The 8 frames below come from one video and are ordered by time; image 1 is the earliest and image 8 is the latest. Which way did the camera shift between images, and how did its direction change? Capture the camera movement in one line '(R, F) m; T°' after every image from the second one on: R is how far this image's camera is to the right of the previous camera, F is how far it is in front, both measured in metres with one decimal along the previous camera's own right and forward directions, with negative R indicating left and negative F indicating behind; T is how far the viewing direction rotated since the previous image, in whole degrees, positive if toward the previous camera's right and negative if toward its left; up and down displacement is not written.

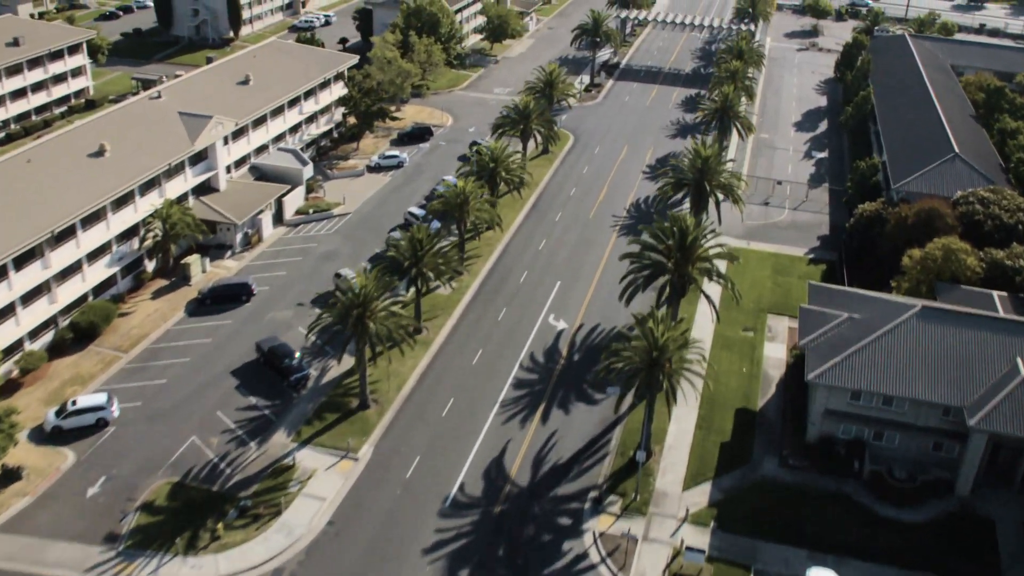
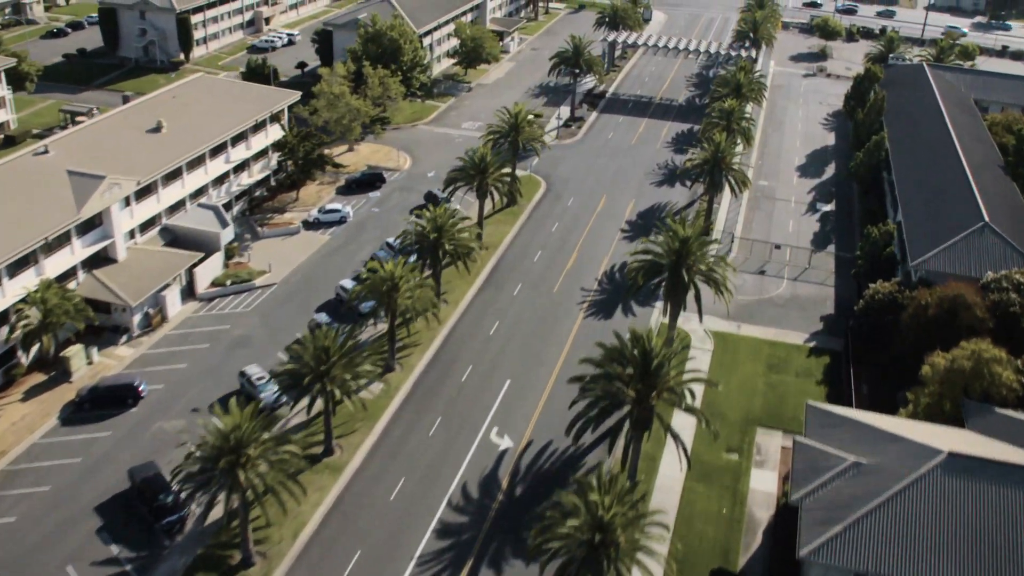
(+3.9, +11.2) m; -1°
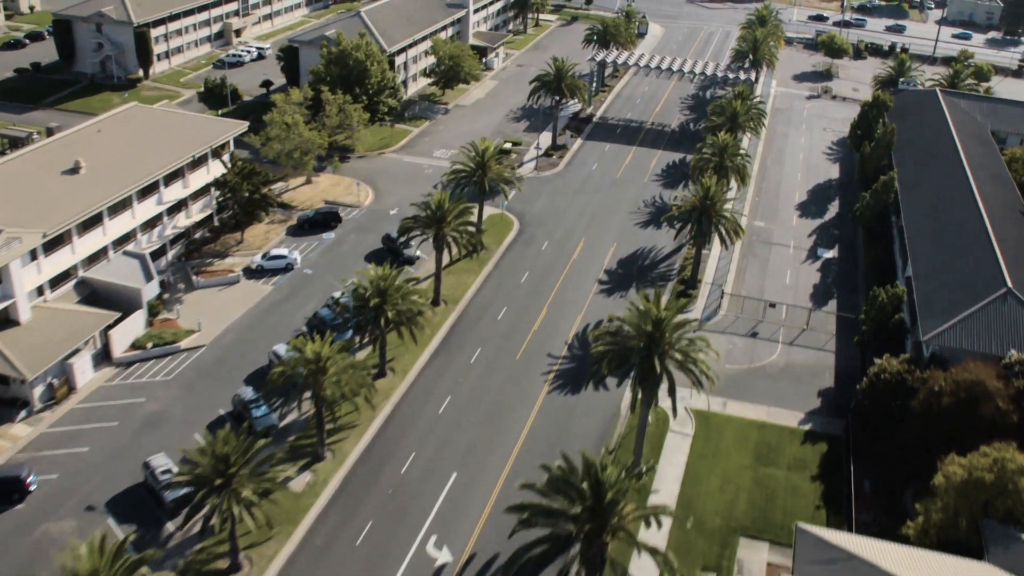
(+2.8, +7.7) m; 0°
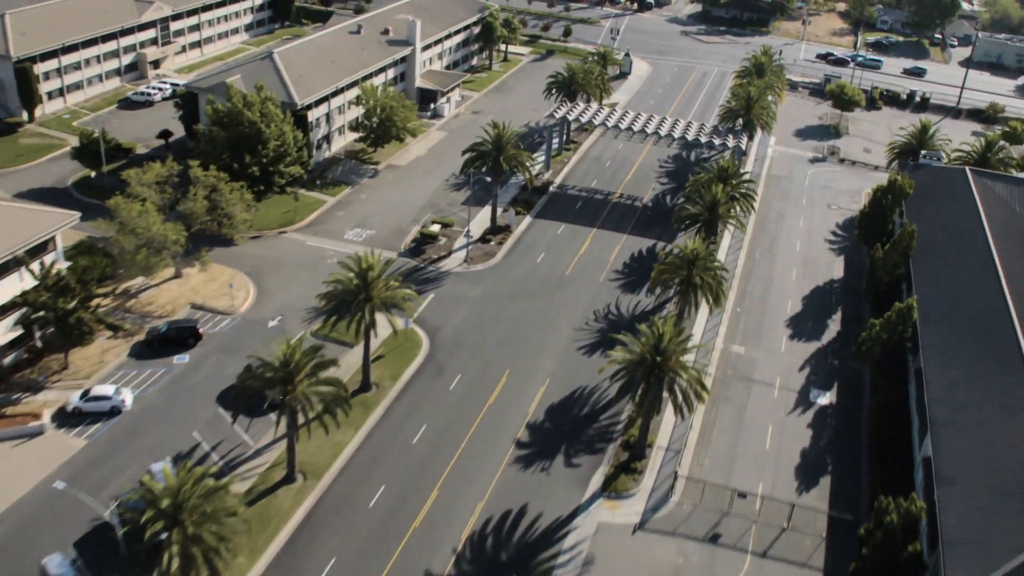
(+5.8, +16.5) m; -1°
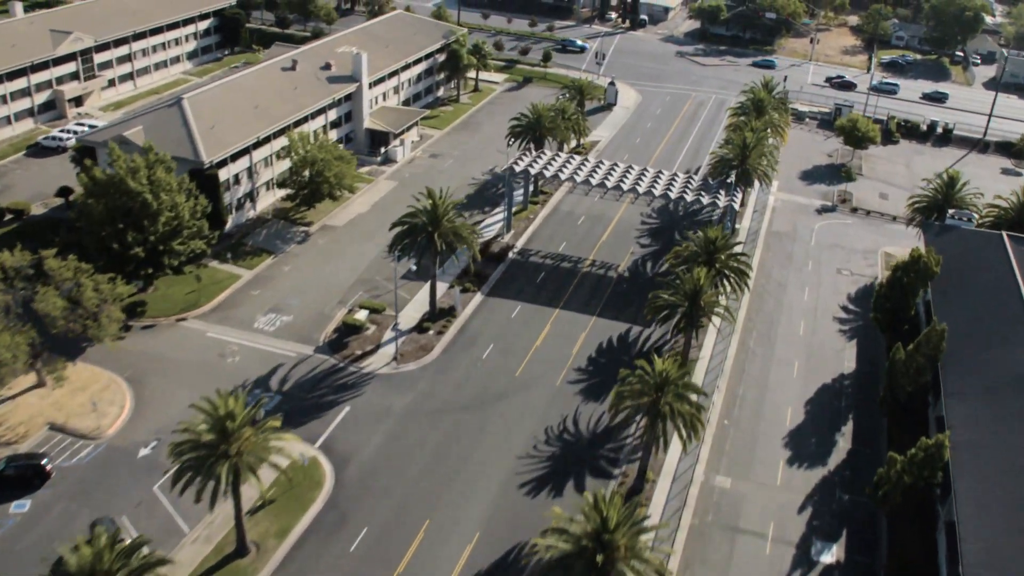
(+4.1, +12.2) m; -1°
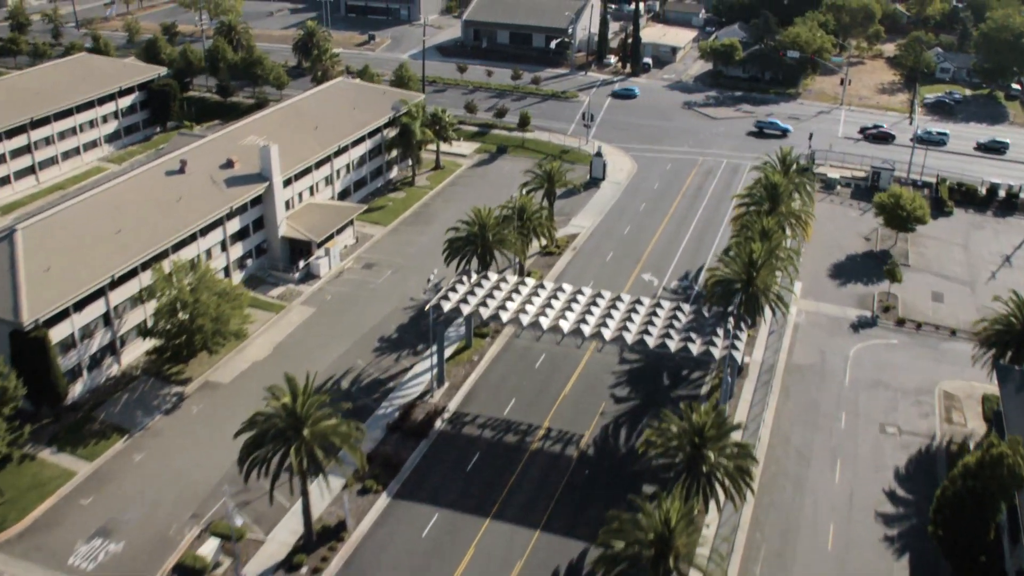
(+6.0, +17.1) m; -3°
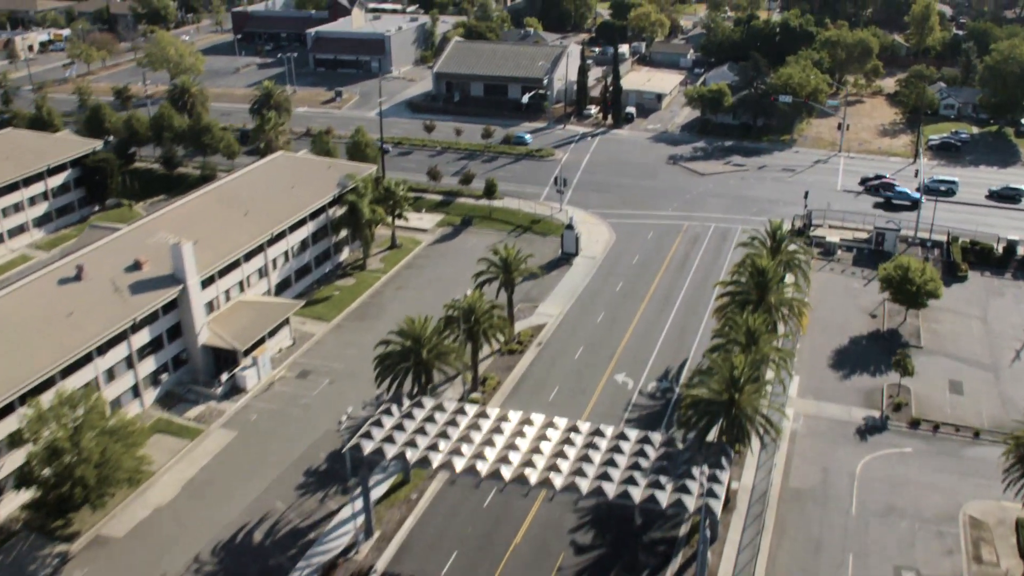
(+3.4, +8.5) m; -1°
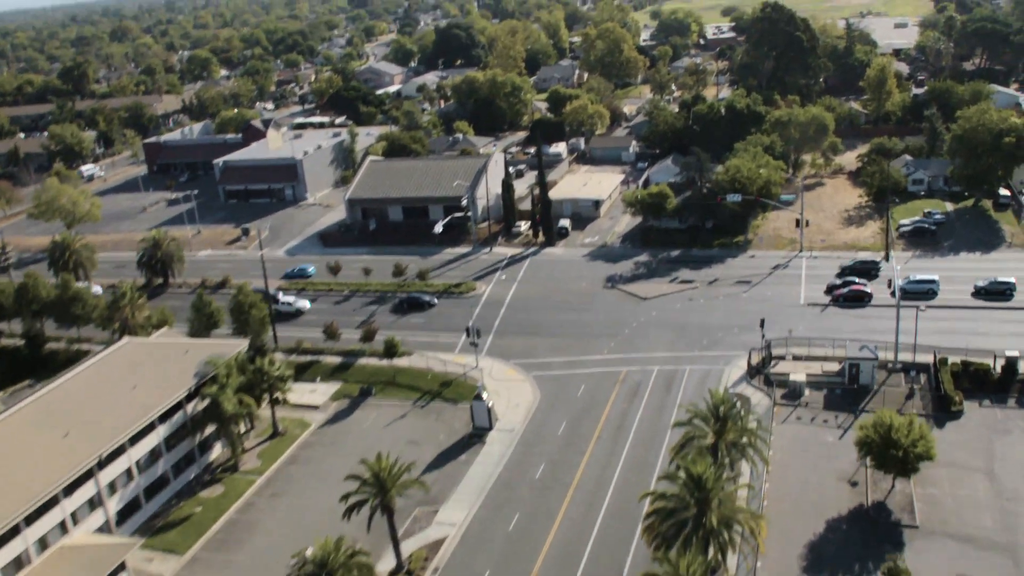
(+5.9, +12.3) m; +1°
